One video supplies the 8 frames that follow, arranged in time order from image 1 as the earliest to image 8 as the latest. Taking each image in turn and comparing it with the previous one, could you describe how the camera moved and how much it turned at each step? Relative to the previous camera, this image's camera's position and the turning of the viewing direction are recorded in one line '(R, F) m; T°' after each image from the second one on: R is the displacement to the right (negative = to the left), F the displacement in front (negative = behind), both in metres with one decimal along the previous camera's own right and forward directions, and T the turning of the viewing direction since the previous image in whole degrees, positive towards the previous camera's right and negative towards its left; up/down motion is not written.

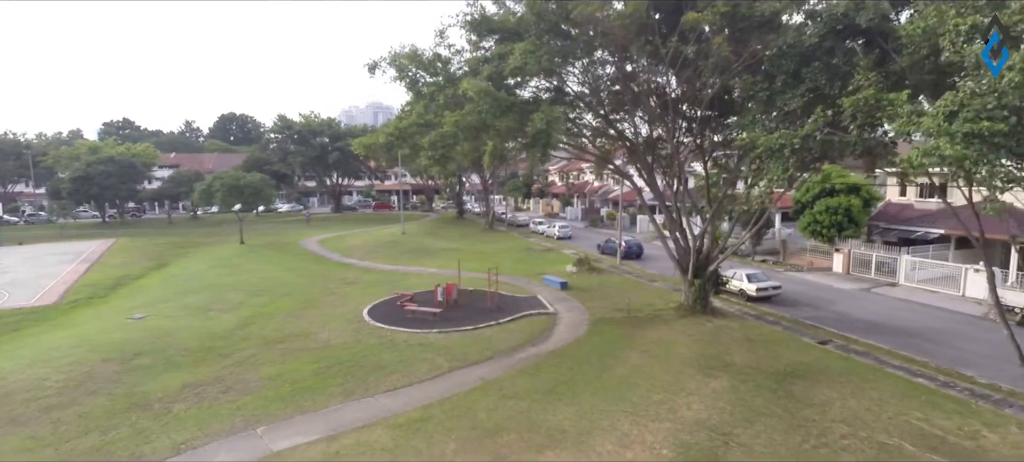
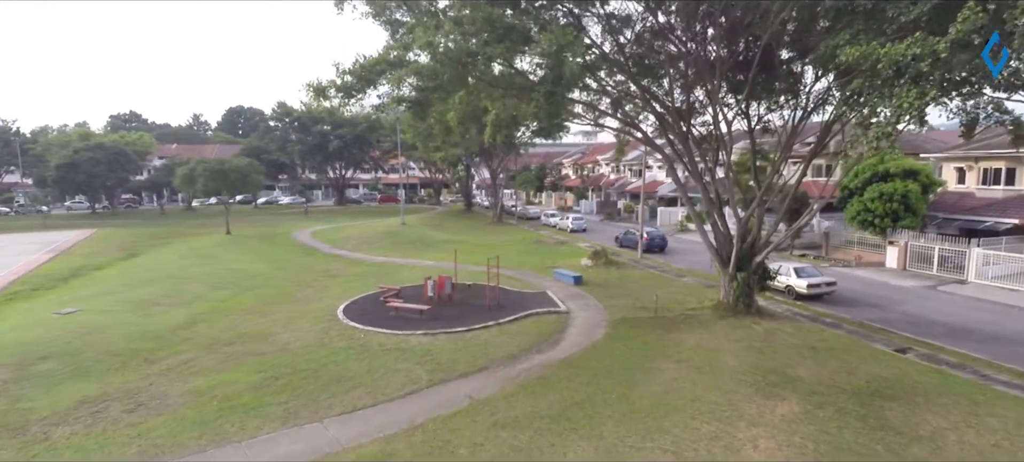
(+0.3, +3.7) m; -1°
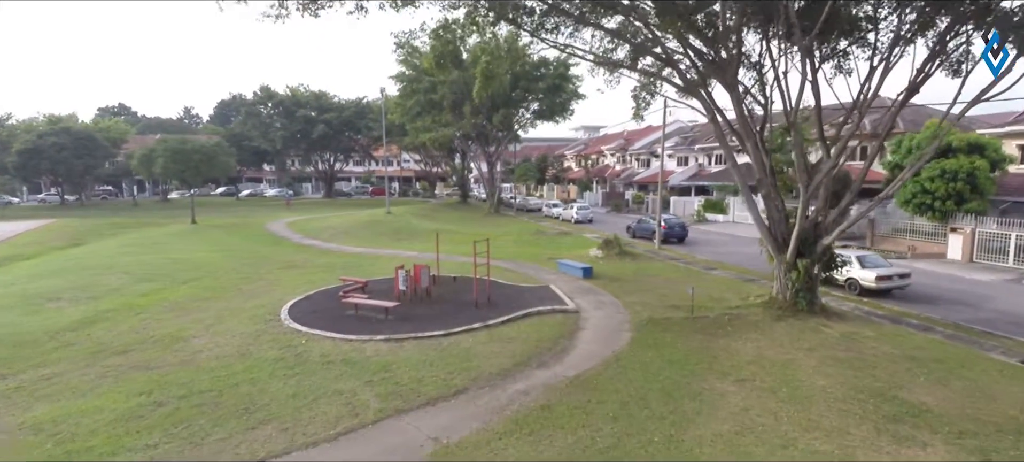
(+0.2, +4.1) m; 0°
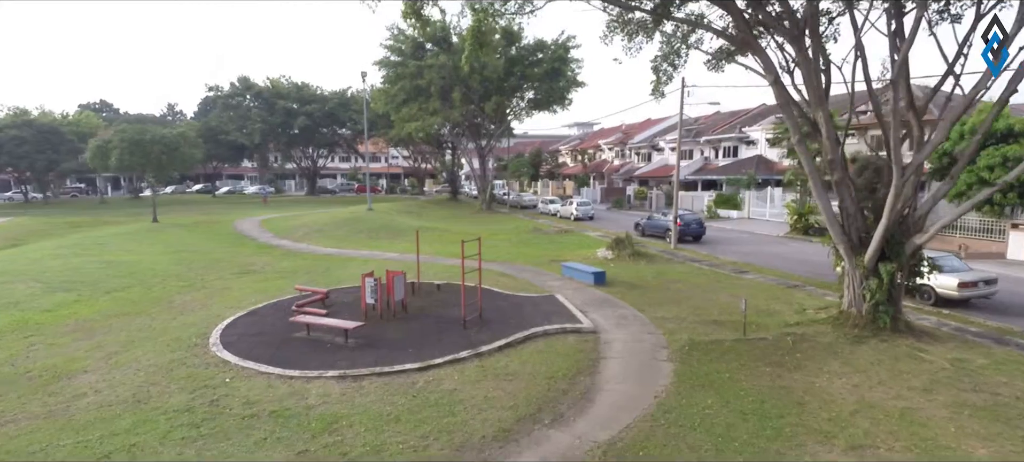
(-0.1, +3.2) m; +1°
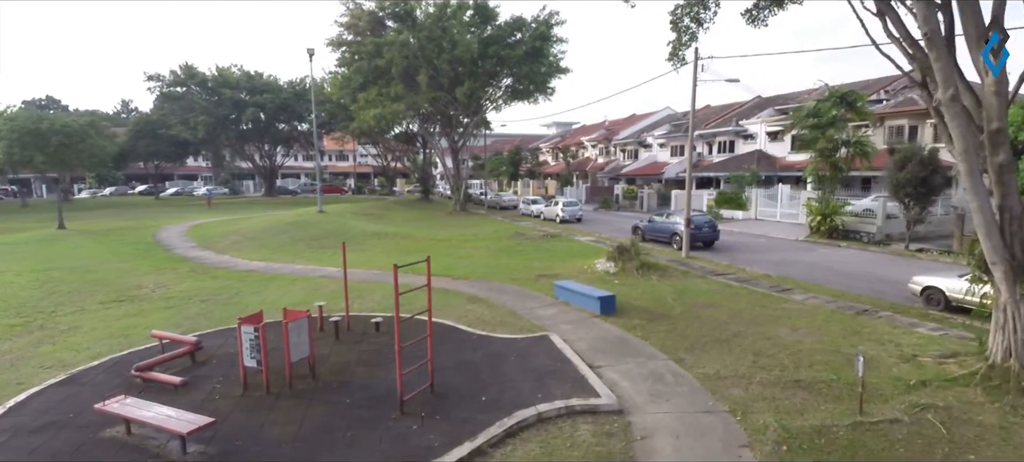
(+0.1, +4.3) m; +2°
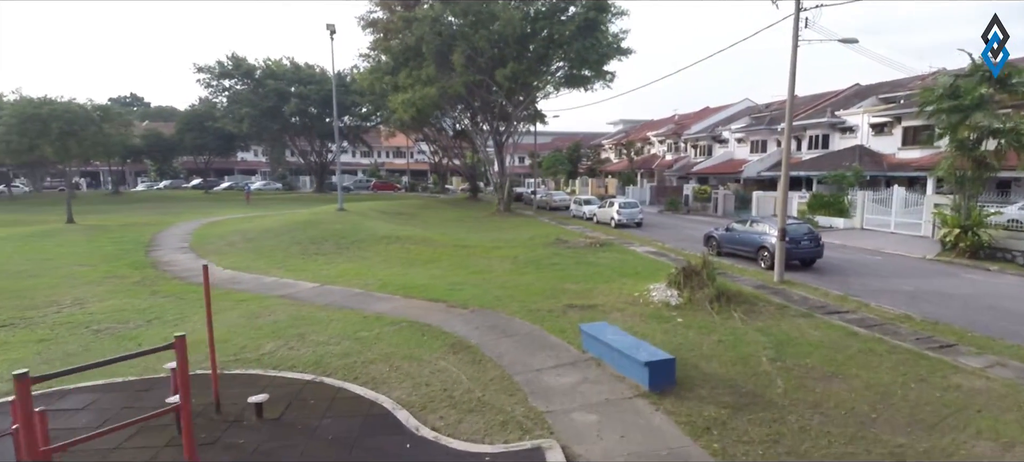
(+0.9, +4.1) m; -7°
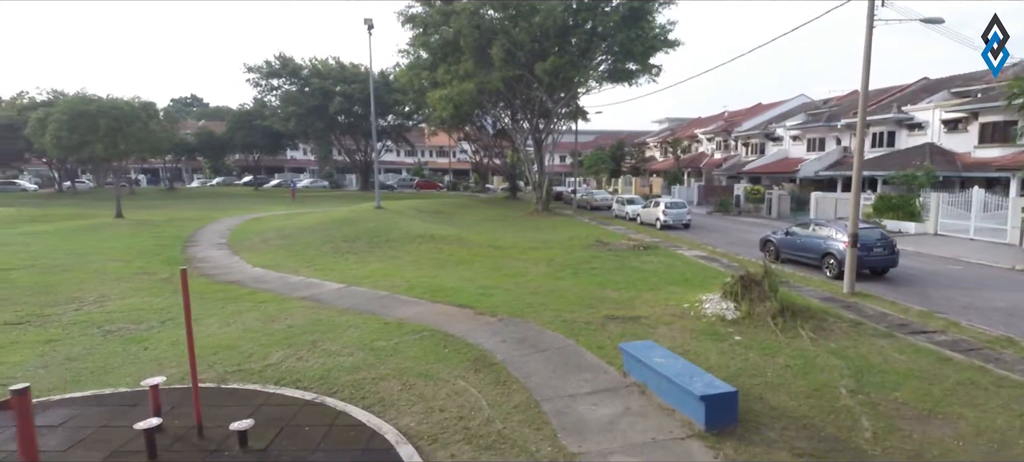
(+0.1, +1.0) m; -5°
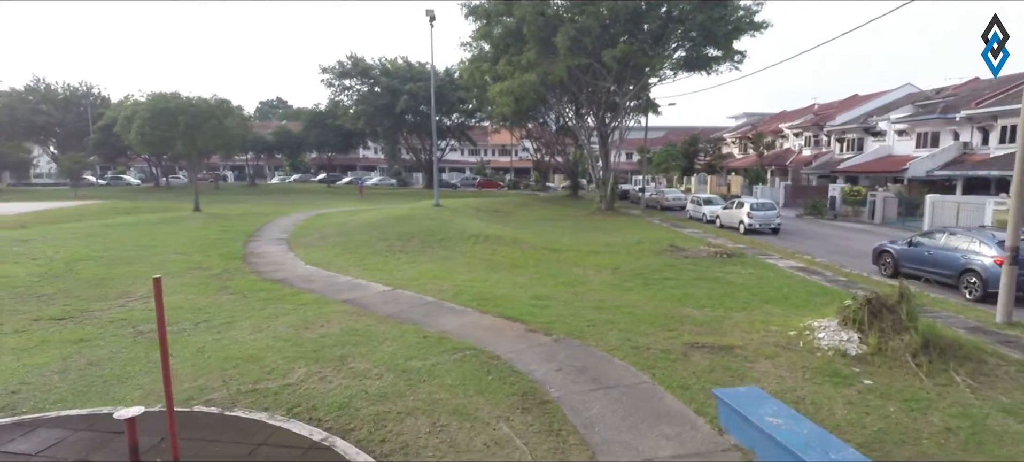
(+0.1, +1.4) m; -7°
